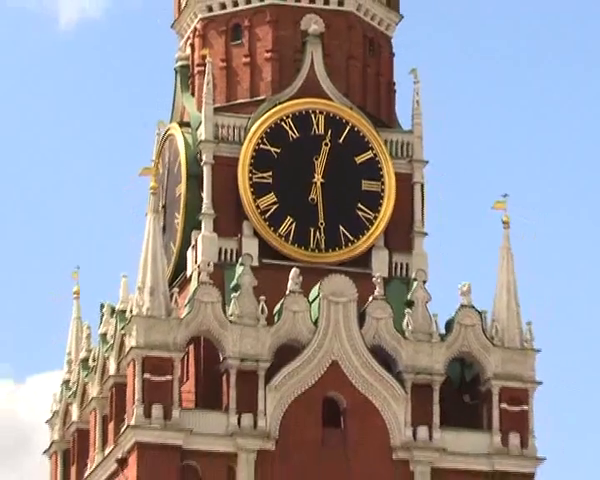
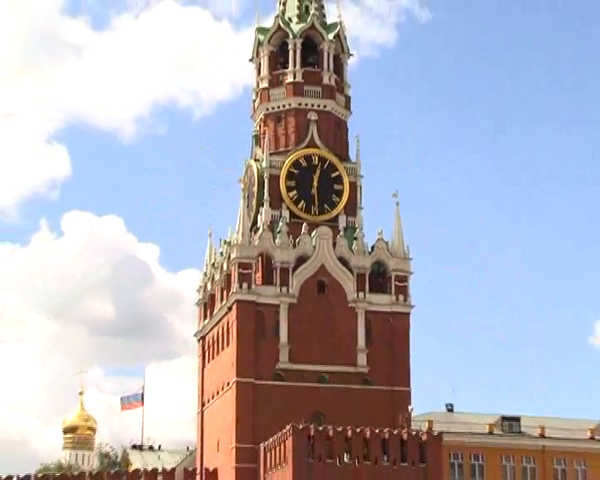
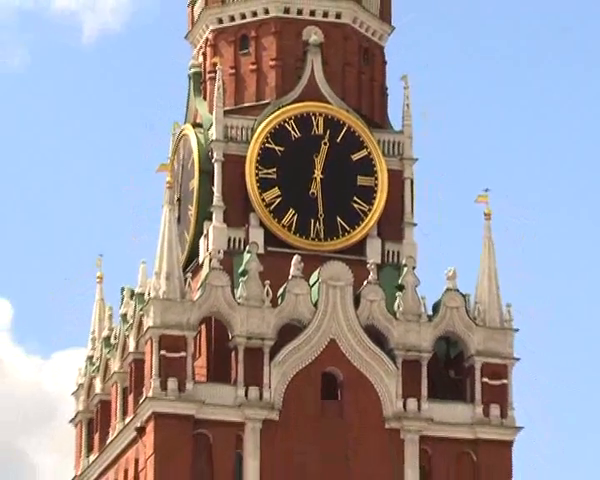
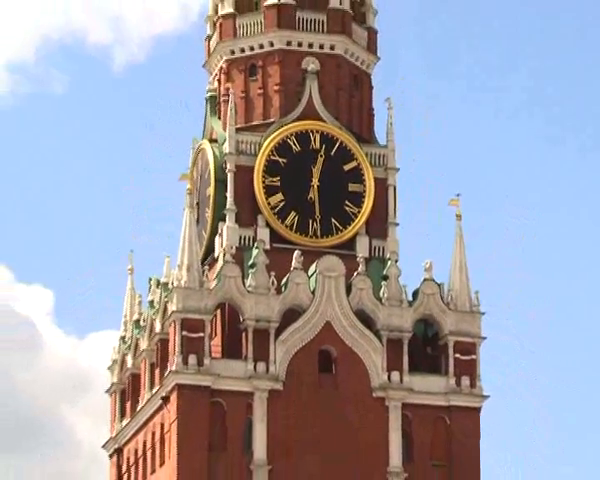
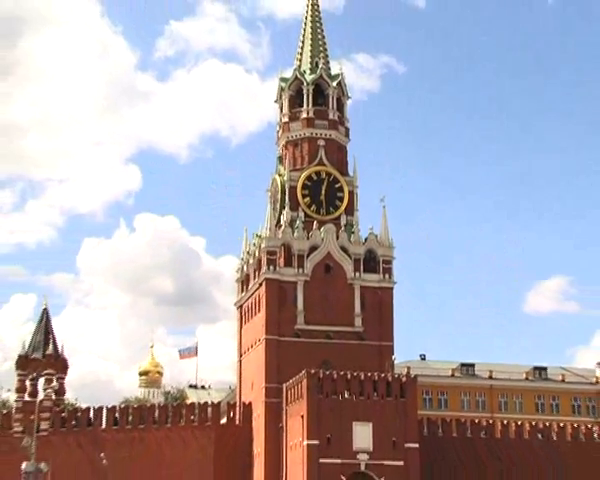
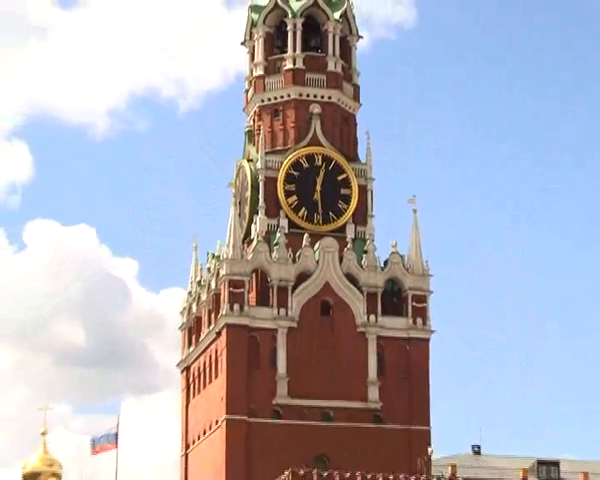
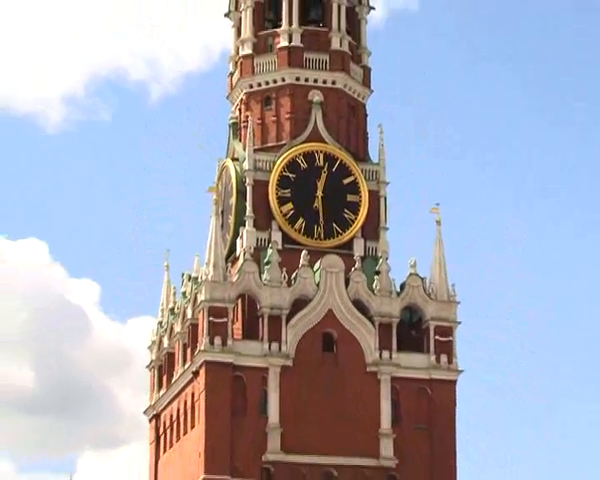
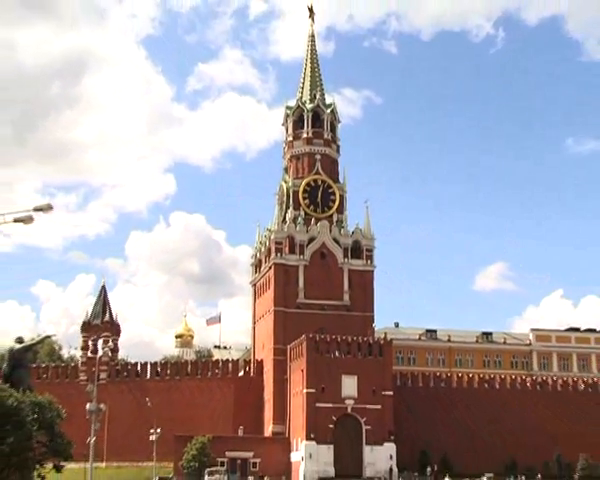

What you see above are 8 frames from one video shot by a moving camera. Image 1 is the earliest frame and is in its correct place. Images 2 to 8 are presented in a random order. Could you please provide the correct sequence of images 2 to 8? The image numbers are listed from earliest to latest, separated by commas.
3, 4, 7, 6, 2, 5, 8
